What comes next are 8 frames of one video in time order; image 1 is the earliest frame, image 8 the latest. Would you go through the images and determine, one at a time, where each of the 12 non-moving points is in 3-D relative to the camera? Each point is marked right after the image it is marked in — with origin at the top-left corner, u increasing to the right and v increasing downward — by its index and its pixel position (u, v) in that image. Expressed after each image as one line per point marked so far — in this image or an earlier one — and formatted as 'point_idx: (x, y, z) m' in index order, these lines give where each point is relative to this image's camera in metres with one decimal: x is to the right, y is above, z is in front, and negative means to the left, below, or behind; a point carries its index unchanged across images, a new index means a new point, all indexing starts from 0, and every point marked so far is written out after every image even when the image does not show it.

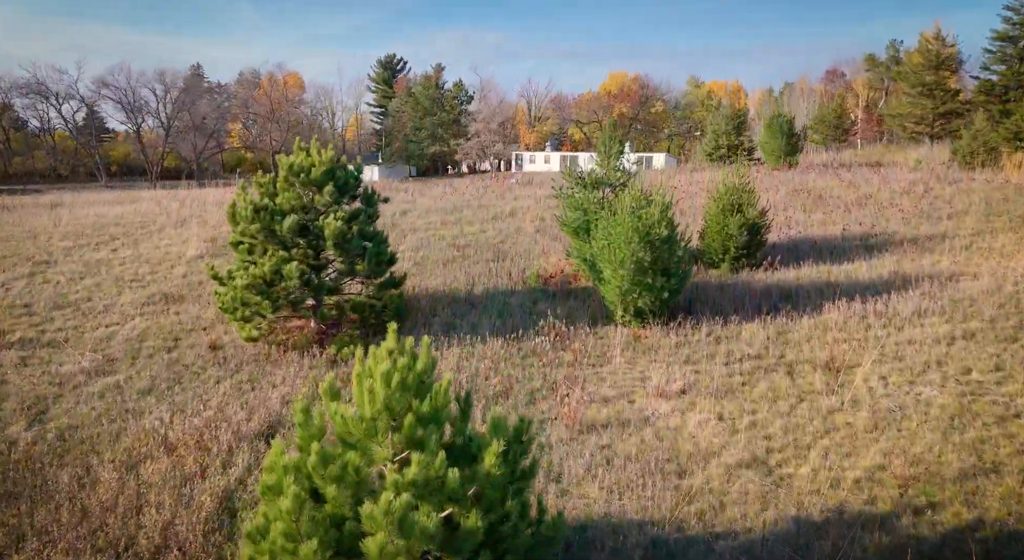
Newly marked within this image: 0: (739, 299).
0: (+3.7, -0.3, +13.6) m
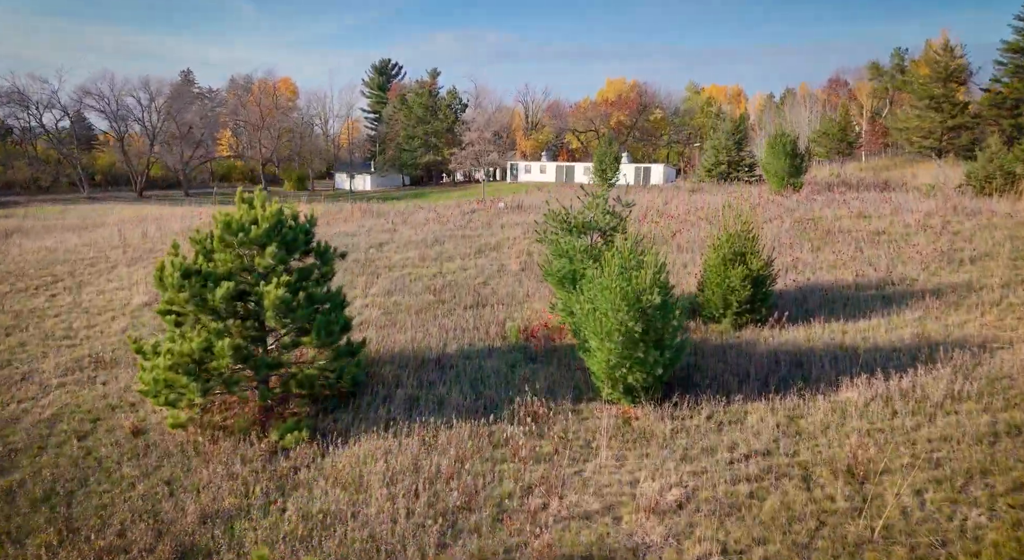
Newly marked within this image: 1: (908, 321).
0: (+3.3, -1.3, +12.0) m
1: (+6.4, -0.7, +13.6) m
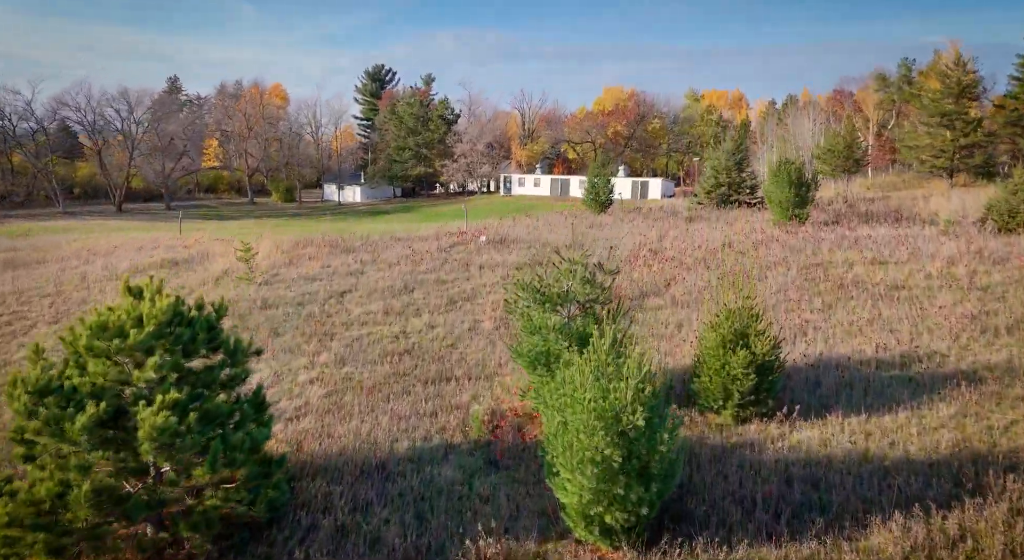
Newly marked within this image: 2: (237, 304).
0: (+2.7, -2.5, +9.8) m
1: (+5.8, -1.9, +11.4) m
2: (-6.1, -0.6, +18.5) m
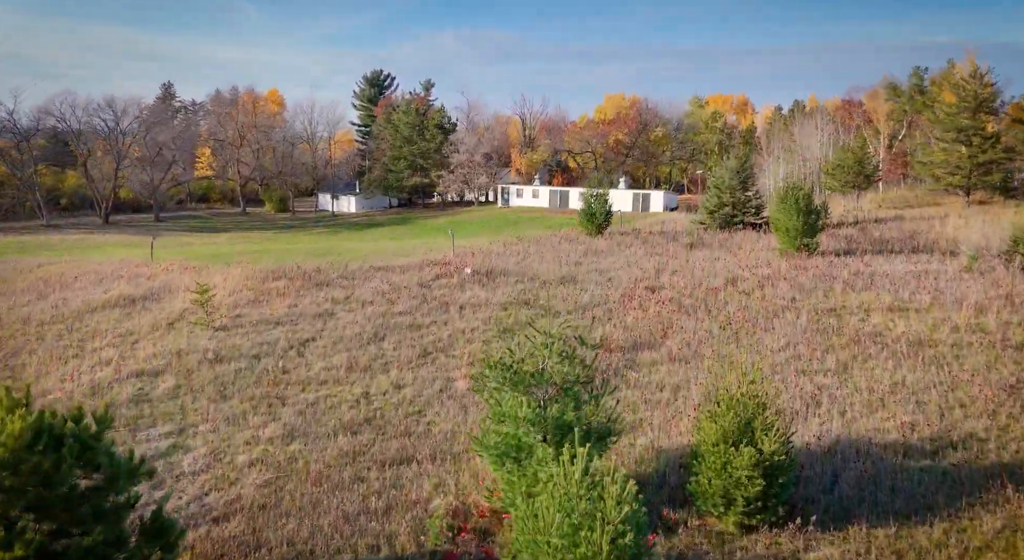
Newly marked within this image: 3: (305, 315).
0: (+2.3, -3.5, +7.9) m
1: (+5.4, -2.9, +9.5) m
2: (-6.5, -1.5, +16.7) m
3: (-4.9, -0.8, +20.0) m
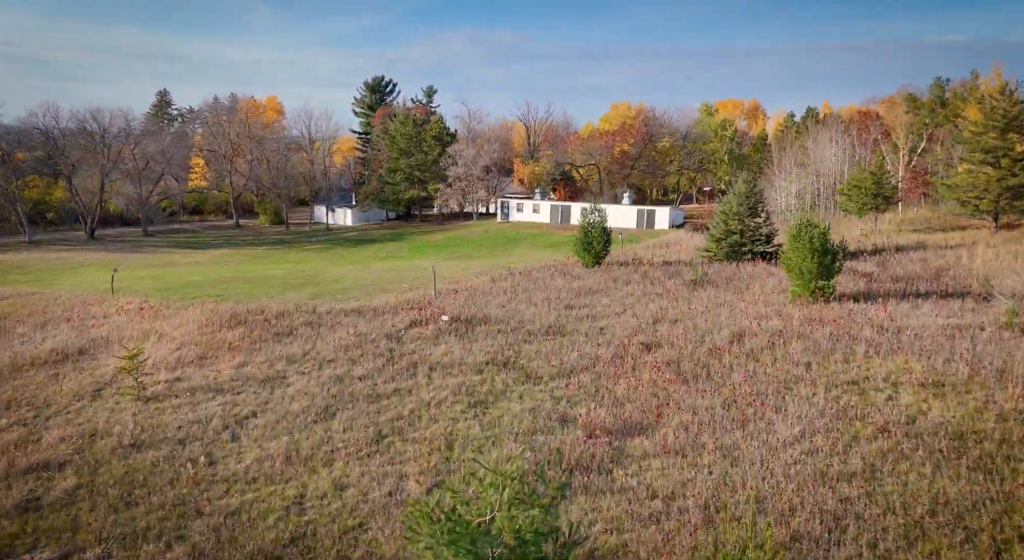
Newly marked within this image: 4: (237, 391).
0: (+1.6, -4.8, +5.5) m
1: (+4.7, -4.2, +7.0) m
2: (-7.0, -2.8, +14.3) m
3: (-5.4, -2.1, +17.6) m
4: (-5.5, -2.2, +17.0) m
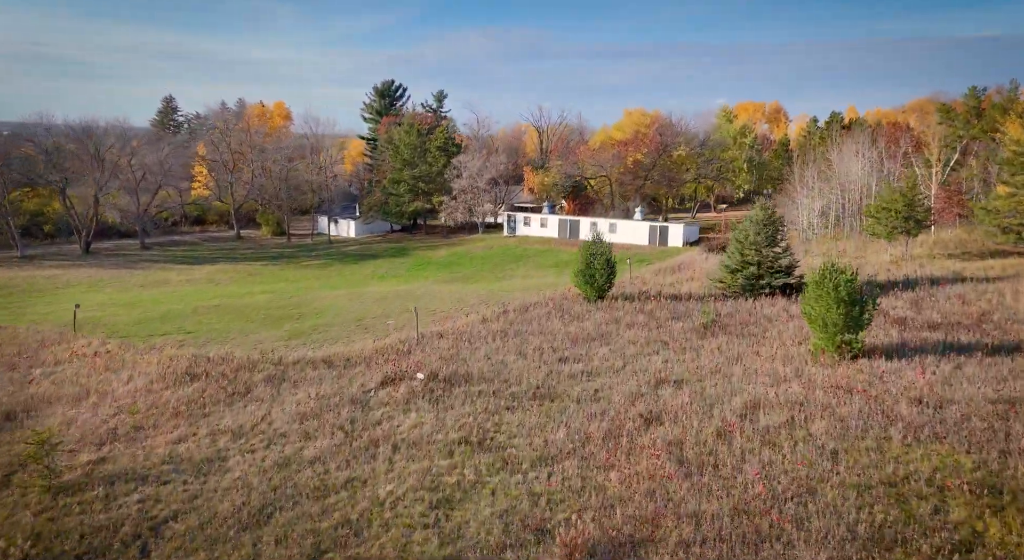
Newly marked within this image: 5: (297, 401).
0: (+0.9, -6.0, +2.9) m
1: (+4.0, -5.4, +4.4) m
2: (-7.6, -4.0, +12.0) m
3: (-5.9, -3.3, +15.2) m
4: (-6.0, -3.4, +14.6) m
5: (-4.7, -2.6, +18.3) m
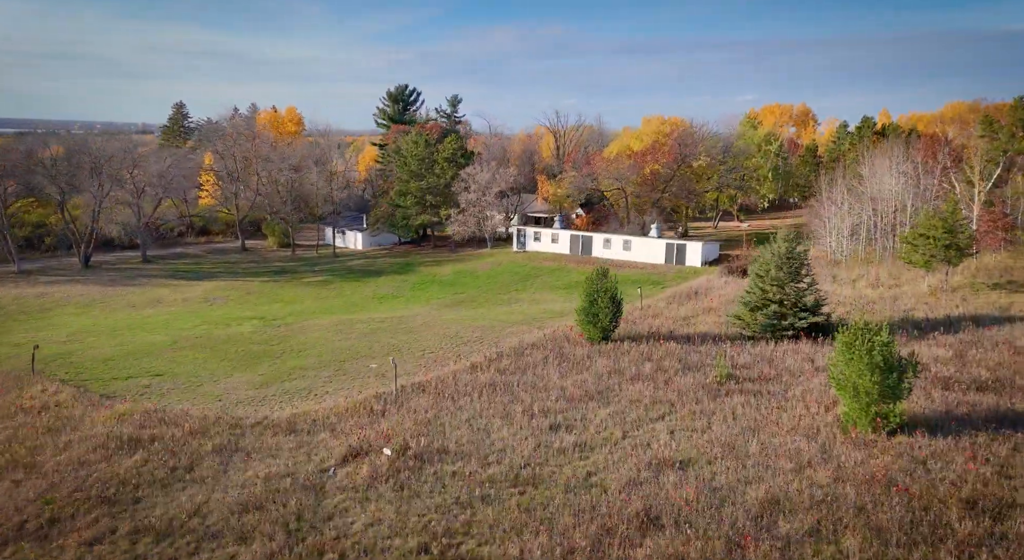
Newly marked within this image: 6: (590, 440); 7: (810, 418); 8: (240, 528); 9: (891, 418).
0: (0.0, -7.3, +0.4) m
1: (+3.2, -6.7, +1.7) m
2: (-8.2, -5.2, +9.7) m
3: (-6.4, -4.5, +12.8) m
4: (-6.5, -4.7, +12.3) m
5: (-5.1, -3.8, +15.9) m
6: (+1.7, -3.3, +17.6) m
7: (+6.5, -2.9, +18.3) m
8: (-4.6, -4.1, +14.2) m
9: (+7.7, -2.7, +17.1) m
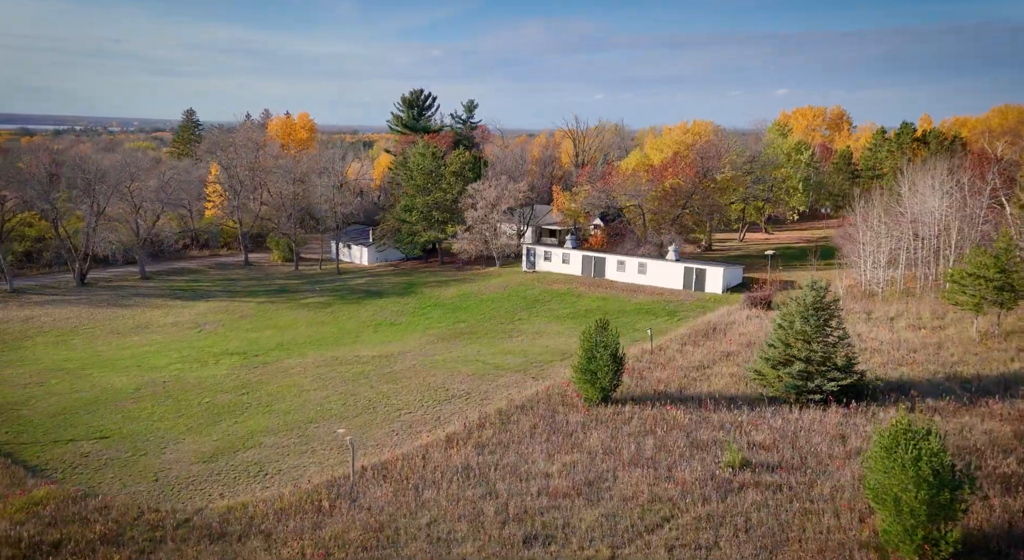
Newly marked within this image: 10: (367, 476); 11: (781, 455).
0: (-1.2, -8.9, -2.6) m
1: (+2.0, -8.3, -1.4) m
2: (-9.1, -6.7, +6.9) m
3: (-7.2, -6.0, +10.0) m
4: (-7.3, -6.1, +9.4) m
5: (-5.8, -5.3, +13.0) m
6: (+1.0, -4.8, +14.5) m
7: (+5.9, -4.5, +15.1) m
8: (-5.4, -5.6, +11.3) m
9: (+7.1, -4.3, +13.8) m
10: (-3.1, -4.3, +18.3) m
11: (+6.0, -3.8, +18.5) m
